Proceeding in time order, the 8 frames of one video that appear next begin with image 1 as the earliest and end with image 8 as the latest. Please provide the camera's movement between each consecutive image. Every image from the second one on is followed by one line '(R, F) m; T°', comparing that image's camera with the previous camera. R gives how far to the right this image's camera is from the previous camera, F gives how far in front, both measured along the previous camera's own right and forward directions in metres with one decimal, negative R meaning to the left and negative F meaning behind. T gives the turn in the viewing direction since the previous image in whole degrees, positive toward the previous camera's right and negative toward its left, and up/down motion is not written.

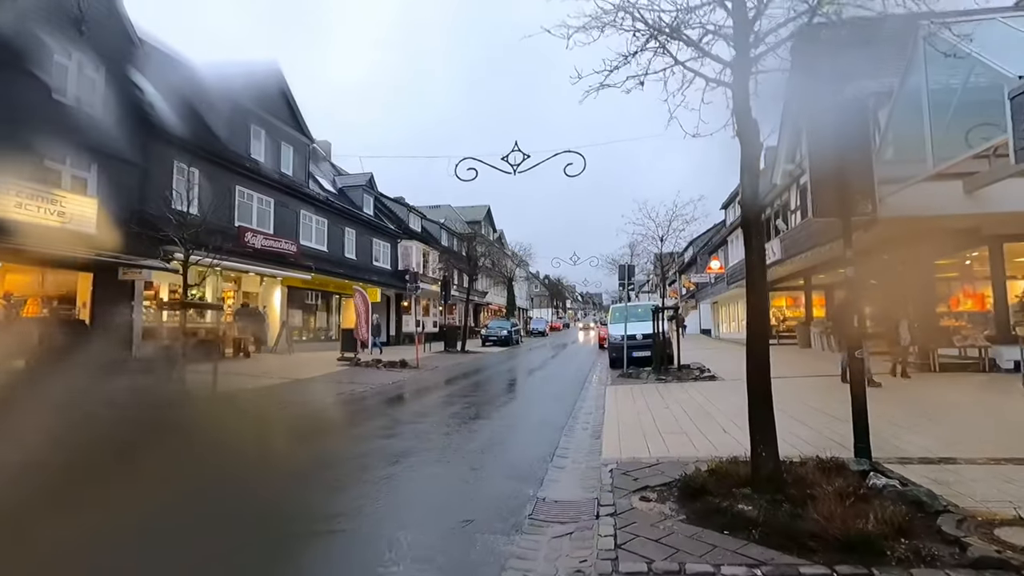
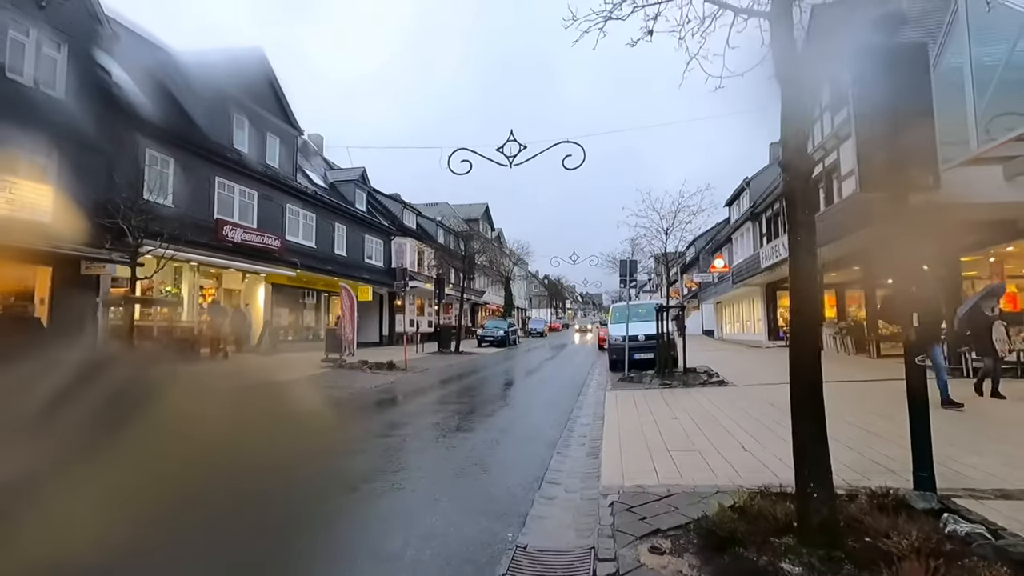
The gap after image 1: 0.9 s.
(+0.2, +0.9) m; 0°
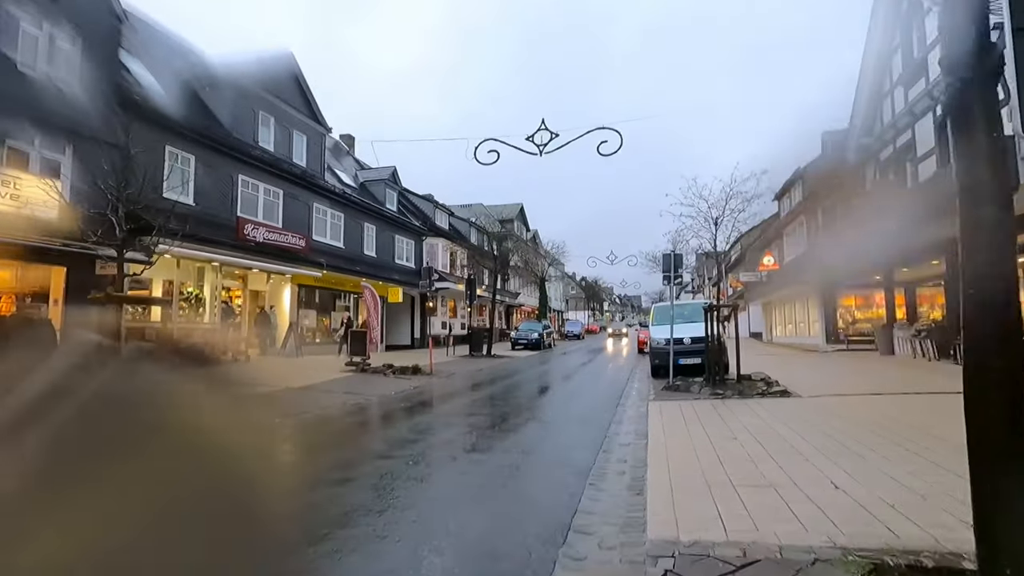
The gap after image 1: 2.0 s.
(+0.1, +1.1) m; -4°
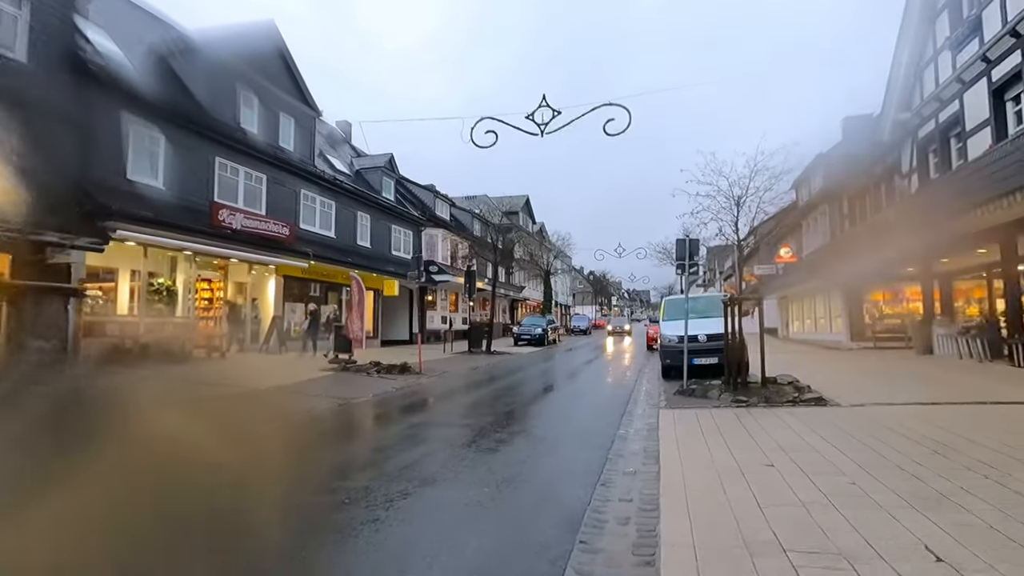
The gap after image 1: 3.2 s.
(+0.3, +1.3) m; -1°
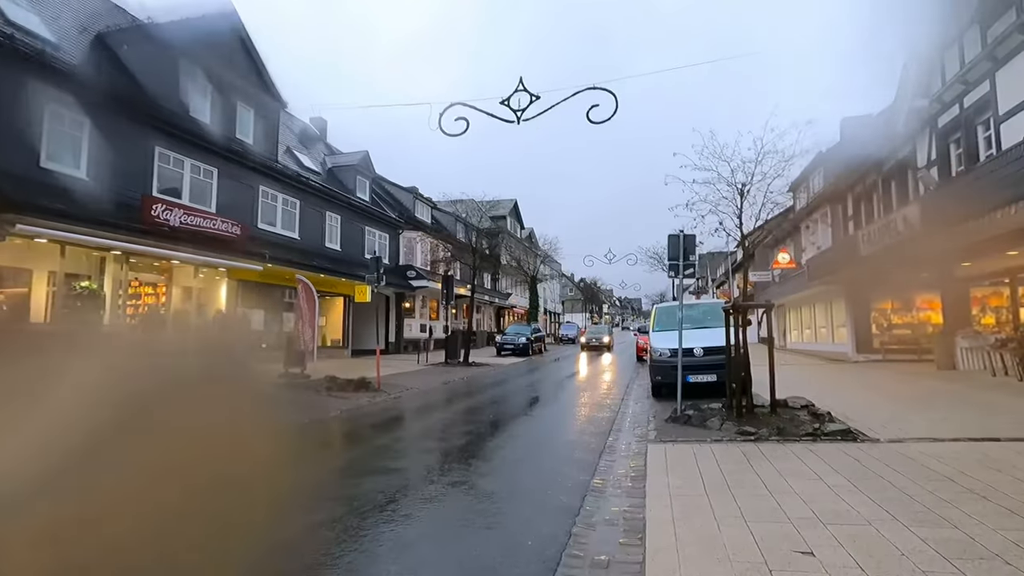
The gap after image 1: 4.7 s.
(+0.5, +1.5) m; +1°
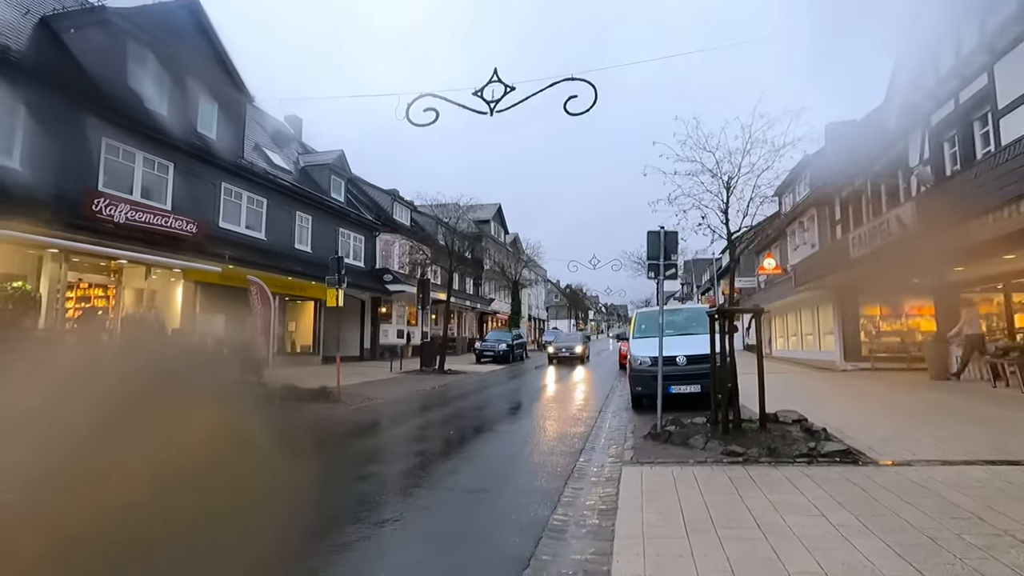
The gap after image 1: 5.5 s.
(+0.3, +0.8) m; +1°
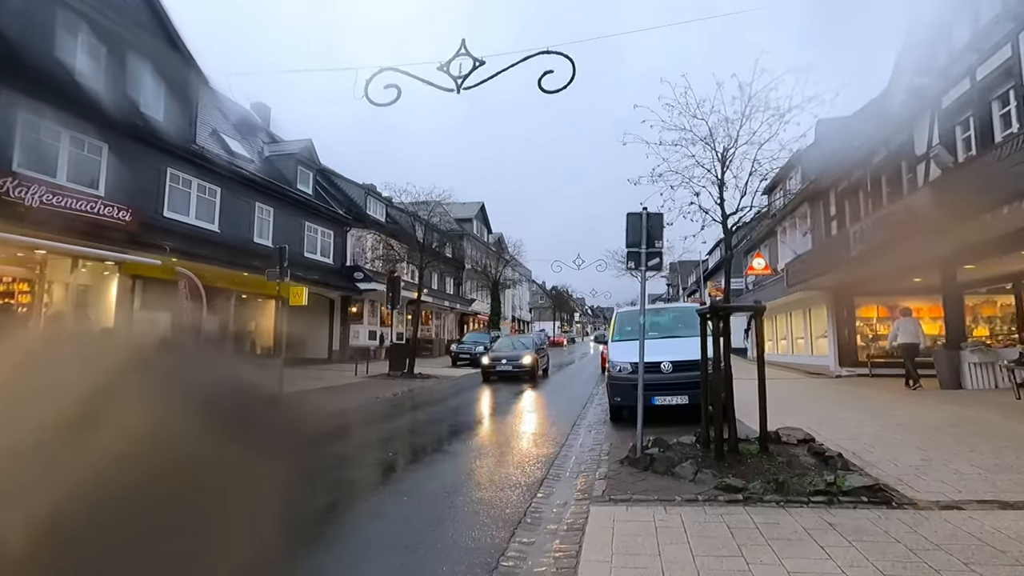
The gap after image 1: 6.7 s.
(+0.4, +1.2) m; +1°
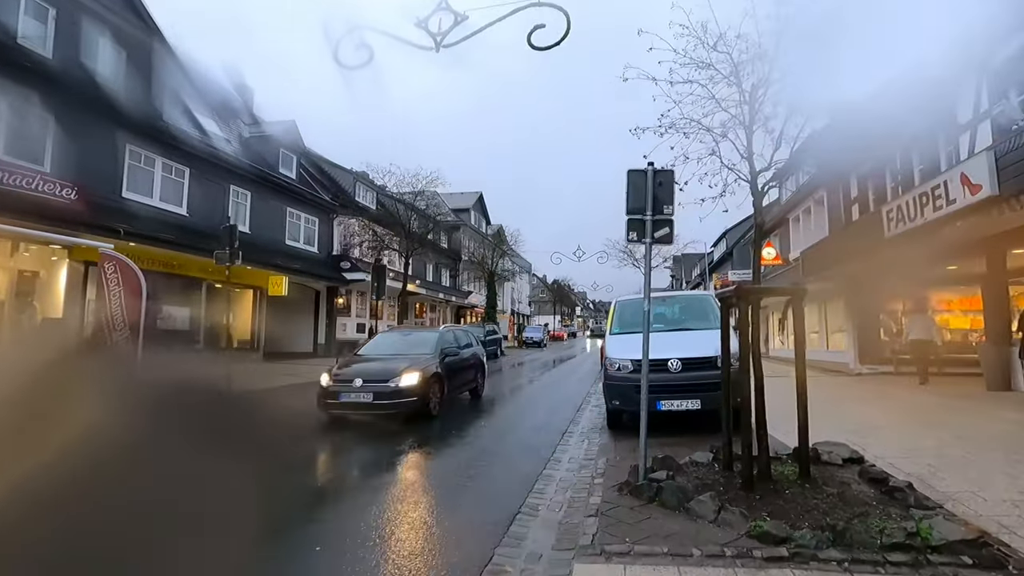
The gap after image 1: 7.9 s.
(+0.3, +1.3) m; 0°
